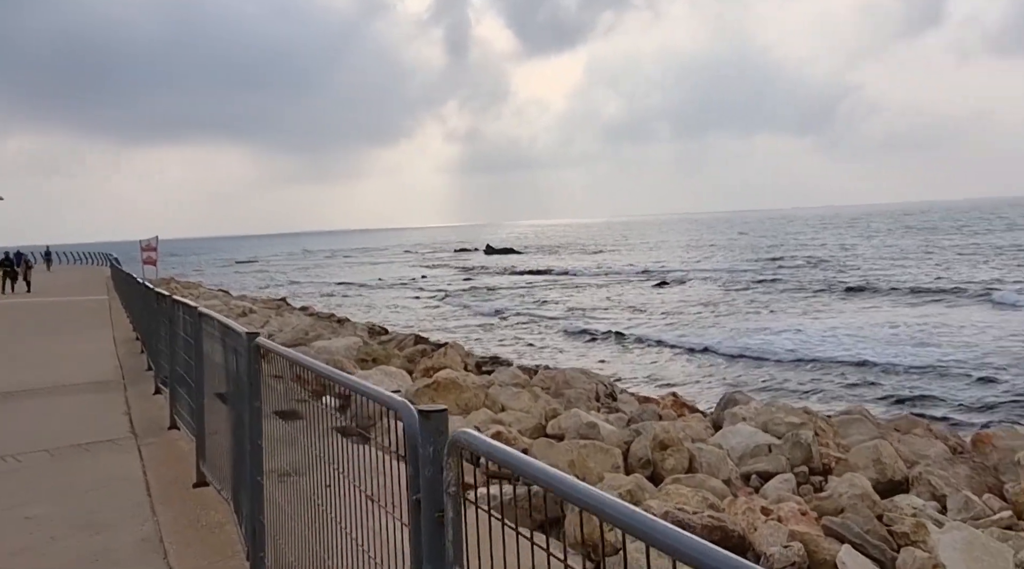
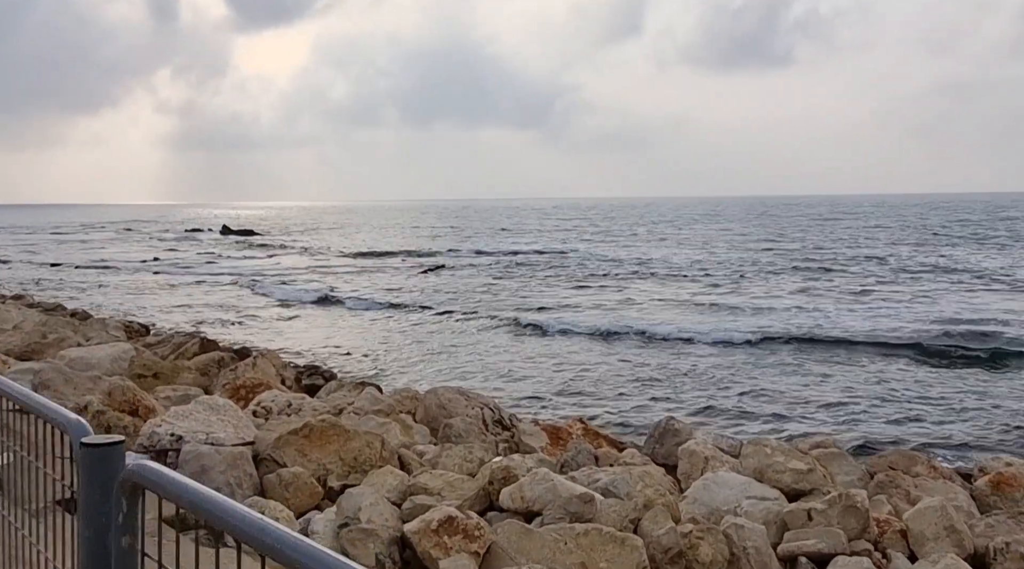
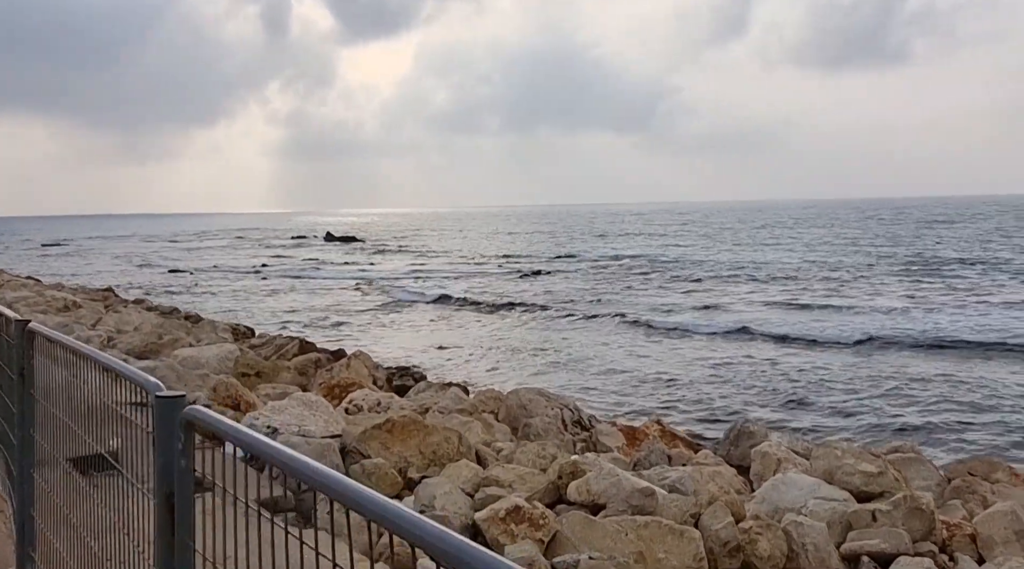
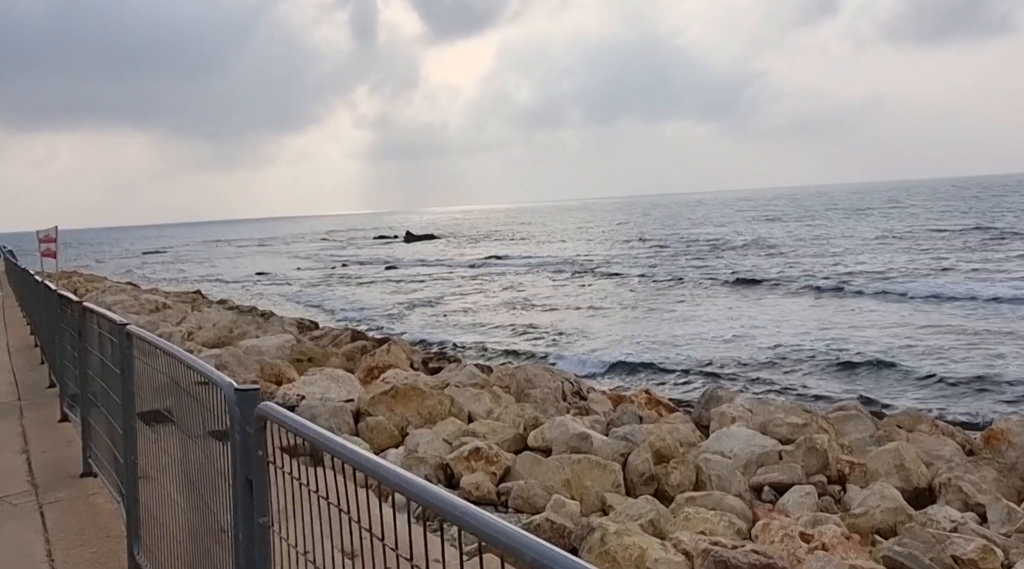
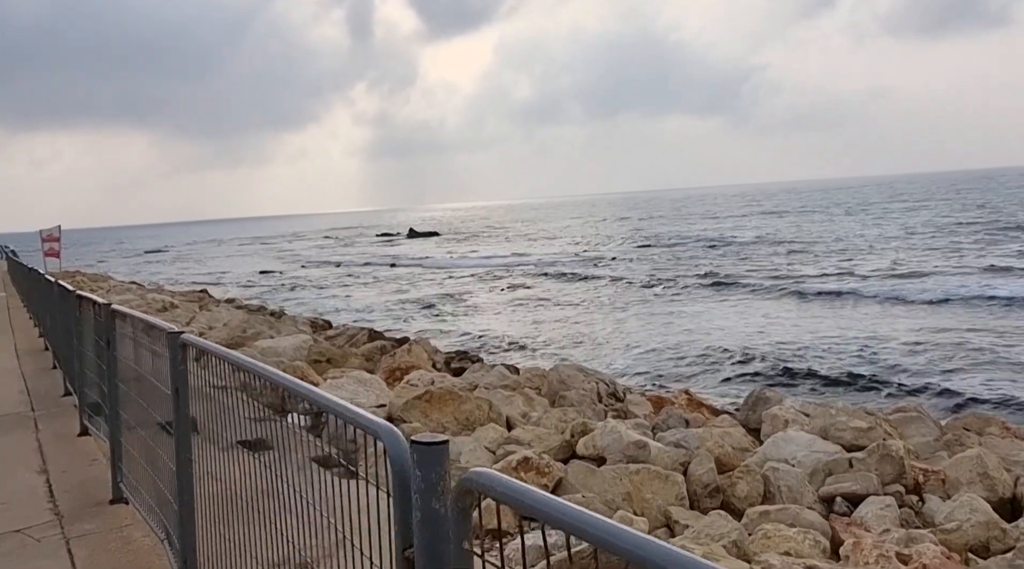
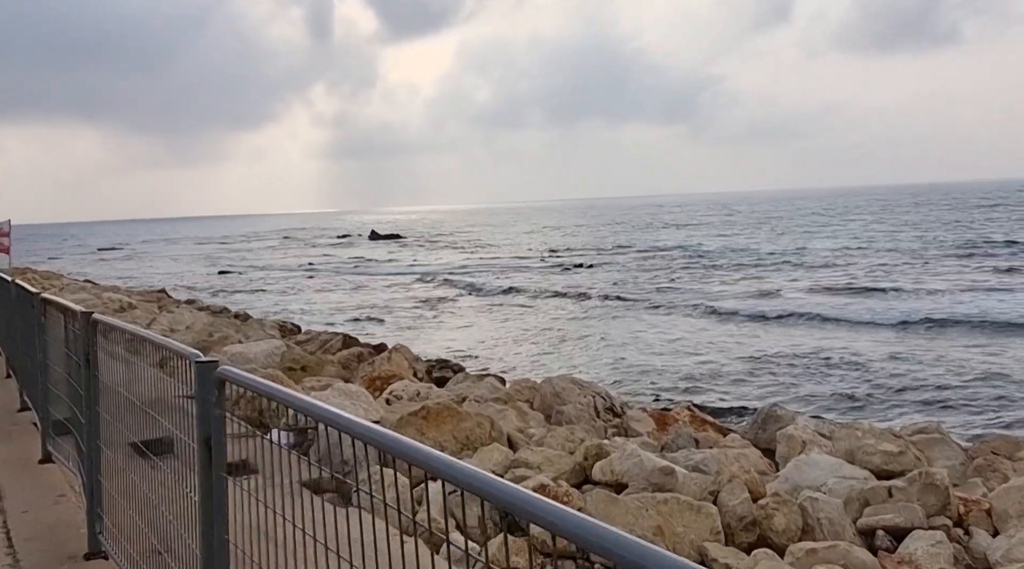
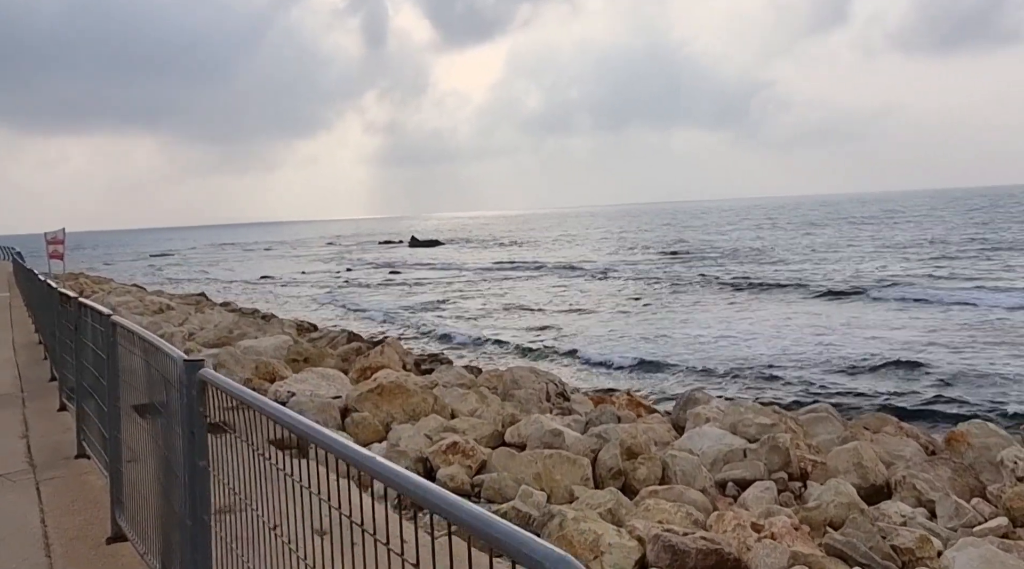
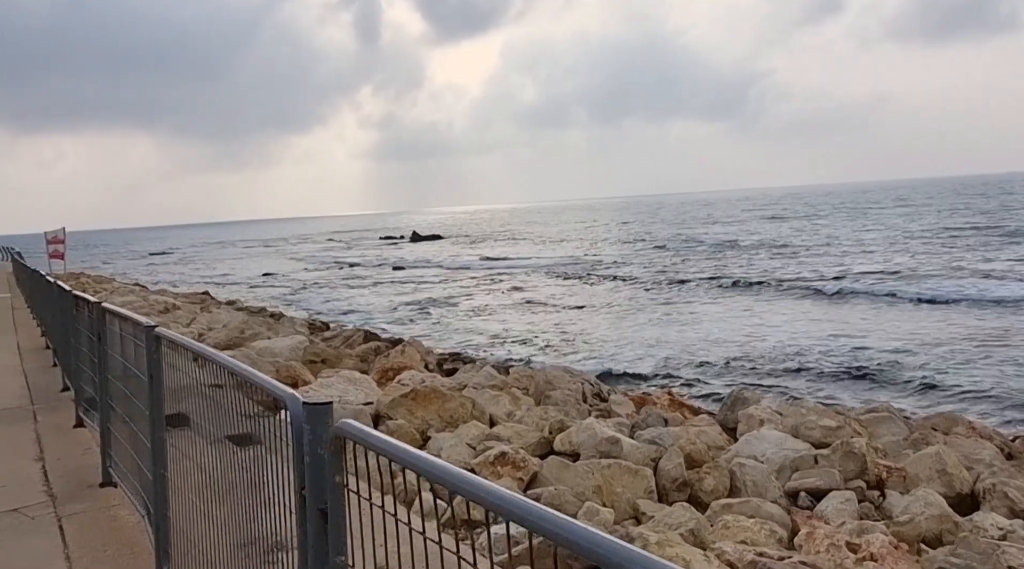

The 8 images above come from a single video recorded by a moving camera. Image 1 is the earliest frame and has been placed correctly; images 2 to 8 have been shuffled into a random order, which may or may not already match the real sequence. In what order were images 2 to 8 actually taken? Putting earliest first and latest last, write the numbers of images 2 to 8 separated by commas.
7, 4, 8, 5, 6, 3, 2
